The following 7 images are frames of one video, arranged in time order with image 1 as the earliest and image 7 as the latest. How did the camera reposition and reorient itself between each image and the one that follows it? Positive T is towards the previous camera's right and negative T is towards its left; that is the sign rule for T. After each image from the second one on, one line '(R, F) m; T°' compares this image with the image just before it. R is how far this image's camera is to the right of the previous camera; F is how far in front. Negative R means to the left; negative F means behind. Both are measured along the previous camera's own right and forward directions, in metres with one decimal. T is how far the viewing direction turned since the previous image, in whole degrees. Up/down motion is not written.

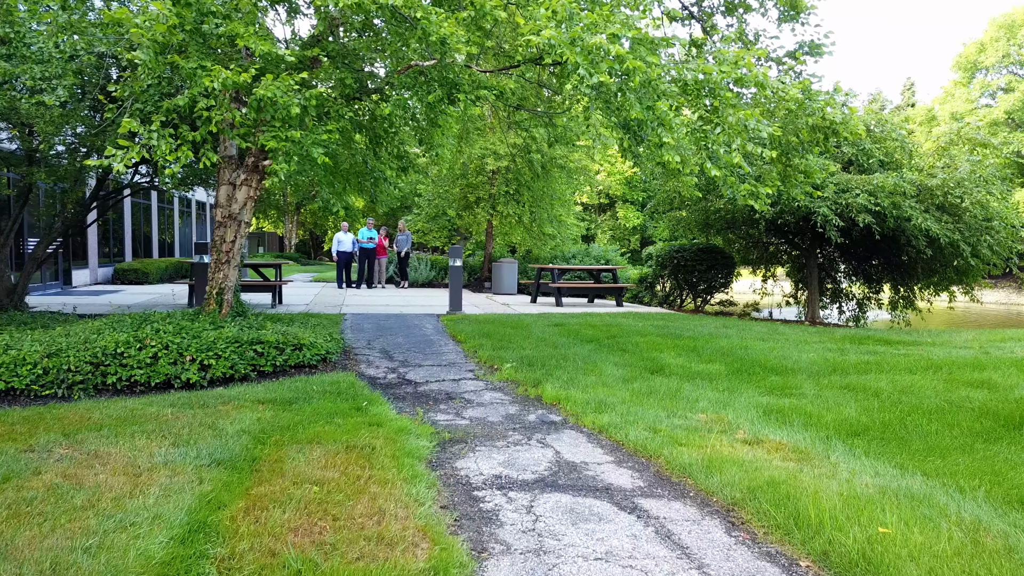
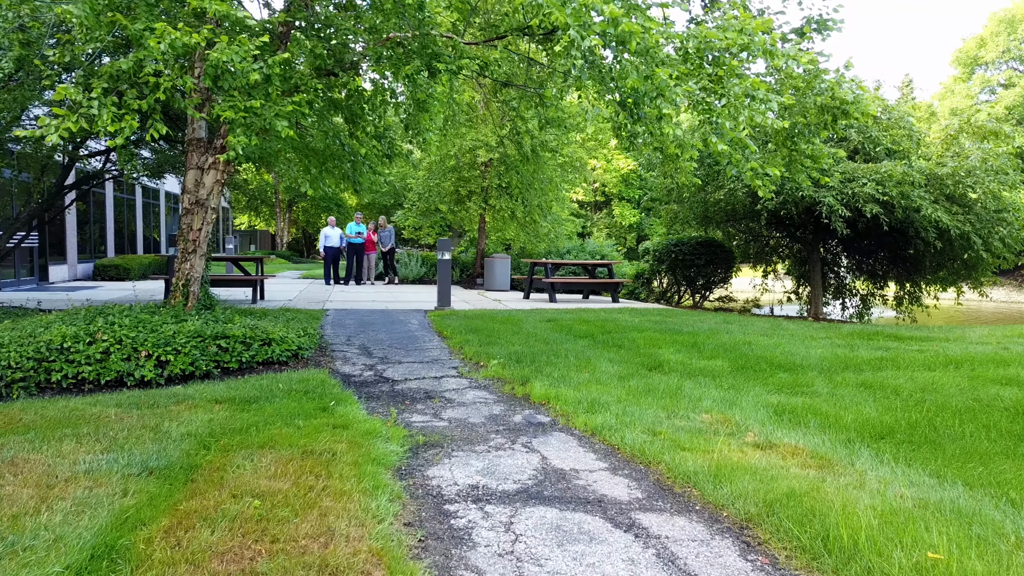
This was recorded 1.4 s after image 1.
(+0.1, +0.5) m; 0°
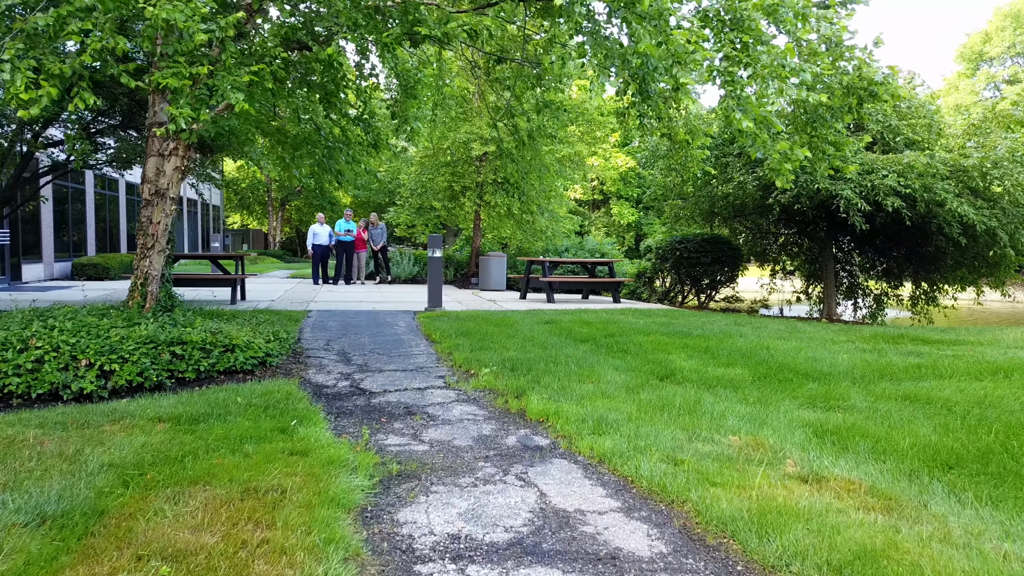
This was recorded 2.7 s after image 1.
(0.0, +0.7) m; 0°
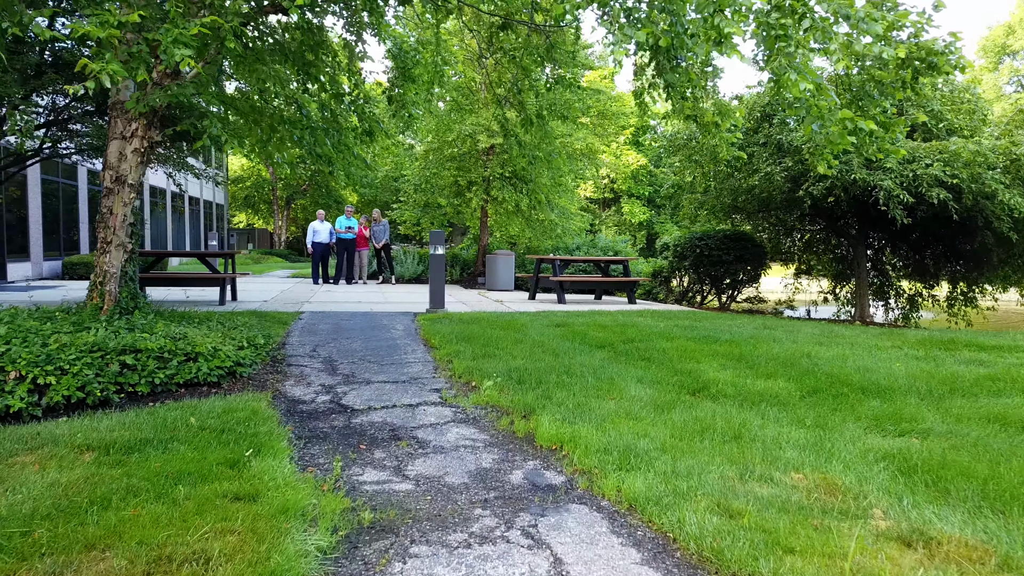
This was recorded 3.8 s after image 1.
(0.0, +0.8) m; -1°
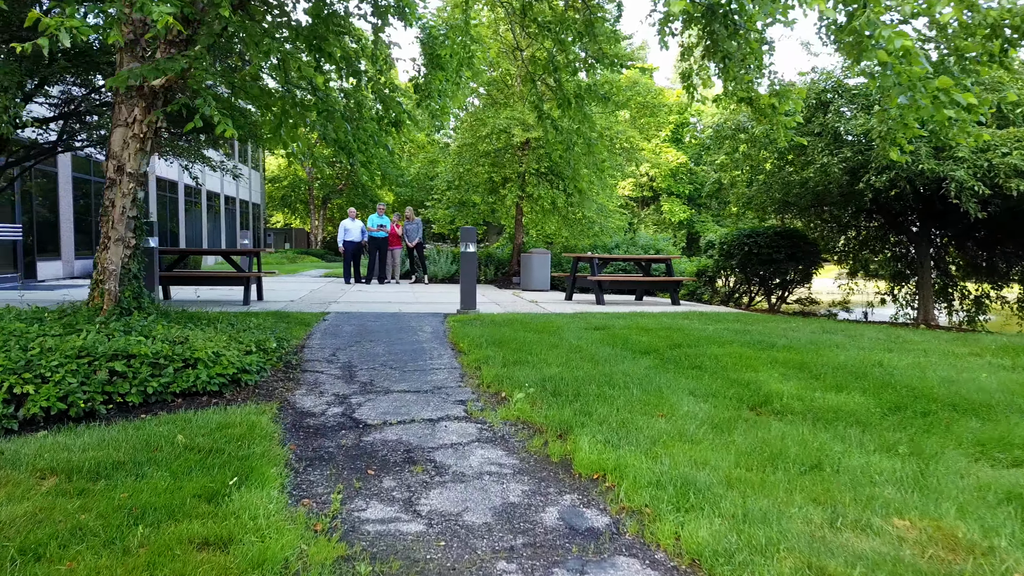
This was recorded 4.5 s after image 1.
(0.0, +0.6) m; -3°
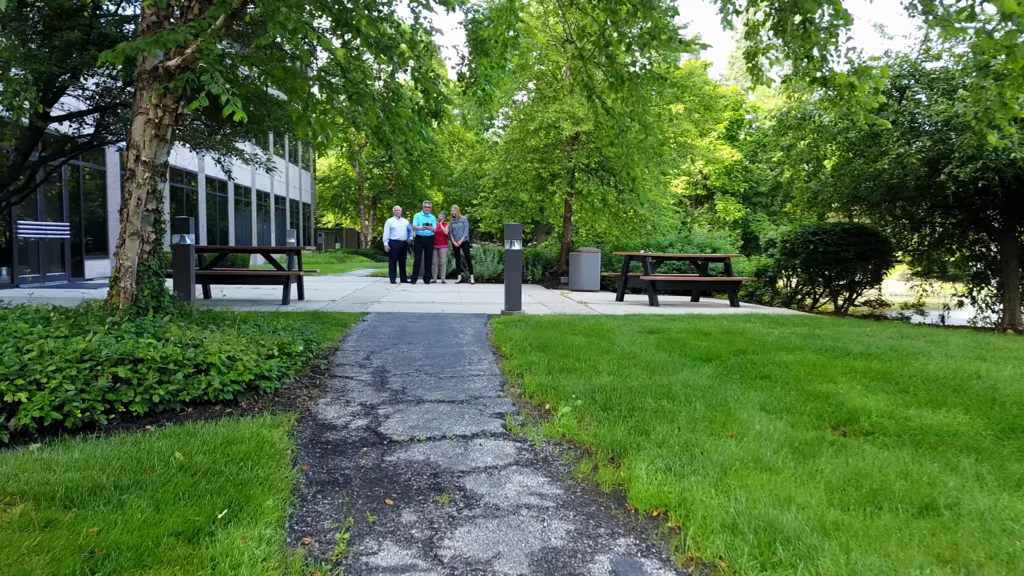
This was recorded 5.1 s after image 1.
(0.0, +0.5) m; -4°
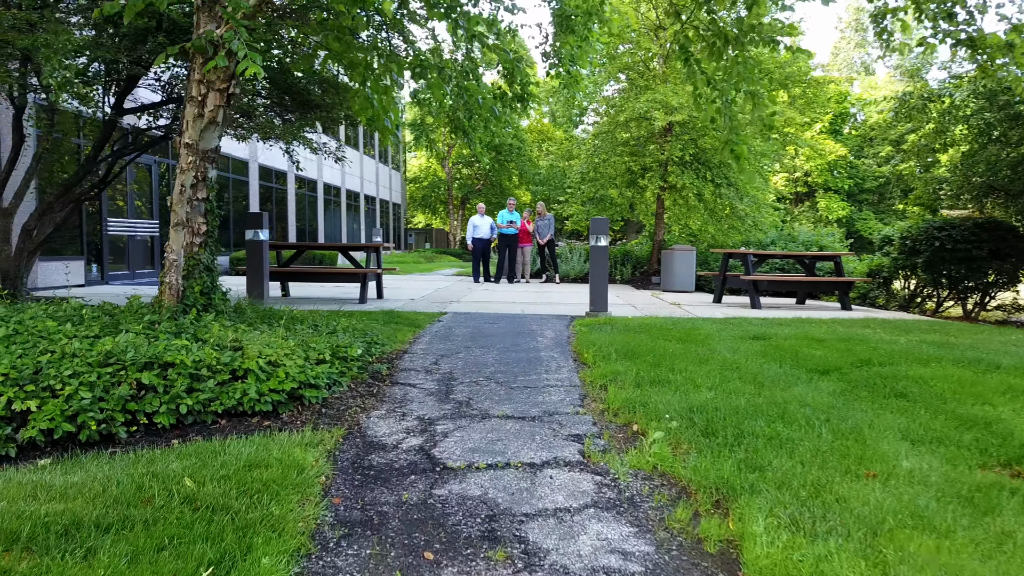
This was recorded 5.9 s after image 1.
(0.0, +0.6) m; -6°
